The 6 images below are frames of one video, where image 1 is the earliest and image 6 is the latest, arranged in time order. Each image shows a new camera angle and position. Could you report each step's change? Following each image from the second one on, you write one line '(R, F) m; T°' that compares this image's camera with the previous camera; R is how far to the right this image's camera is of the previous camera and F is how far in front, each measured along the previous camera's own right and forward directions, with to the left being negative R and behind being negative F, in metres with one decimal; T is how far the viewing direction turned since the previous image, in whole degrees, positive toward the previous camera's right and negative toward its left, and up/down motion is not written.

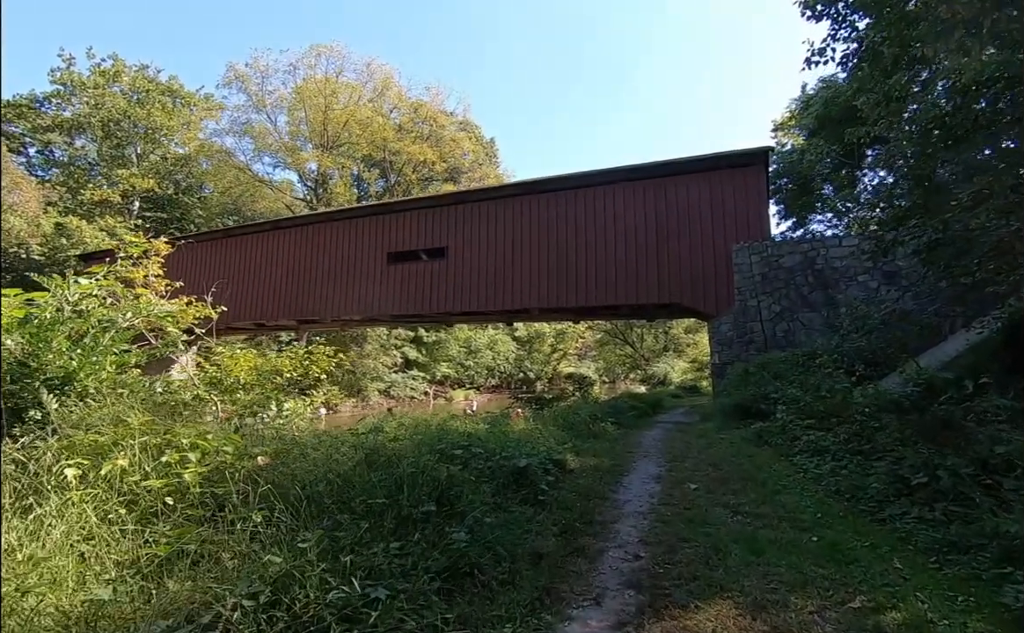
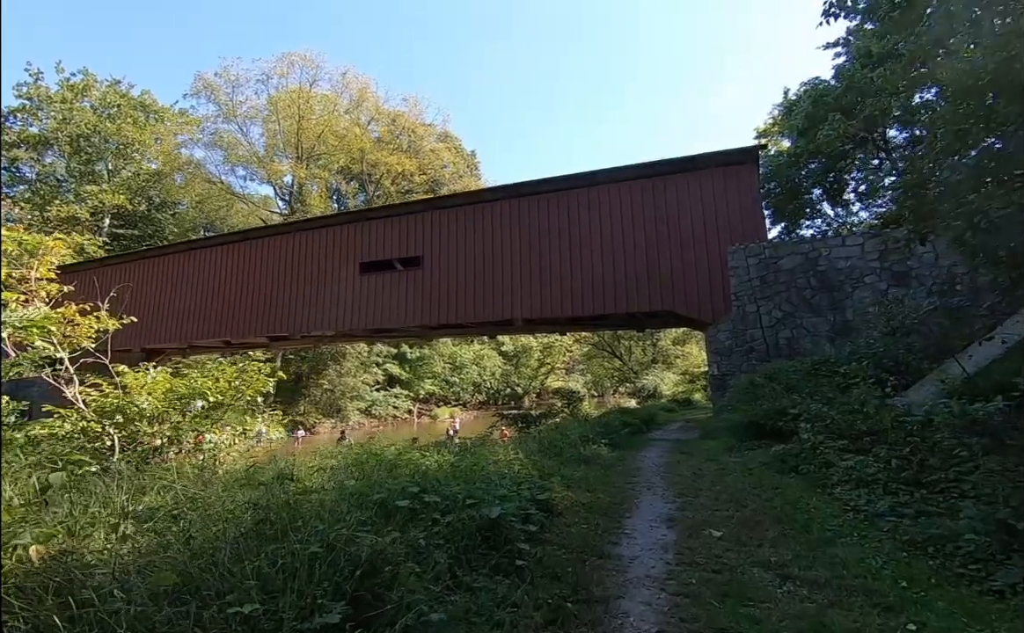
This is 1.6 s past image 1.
(+0.1, +0.8) m; +1°
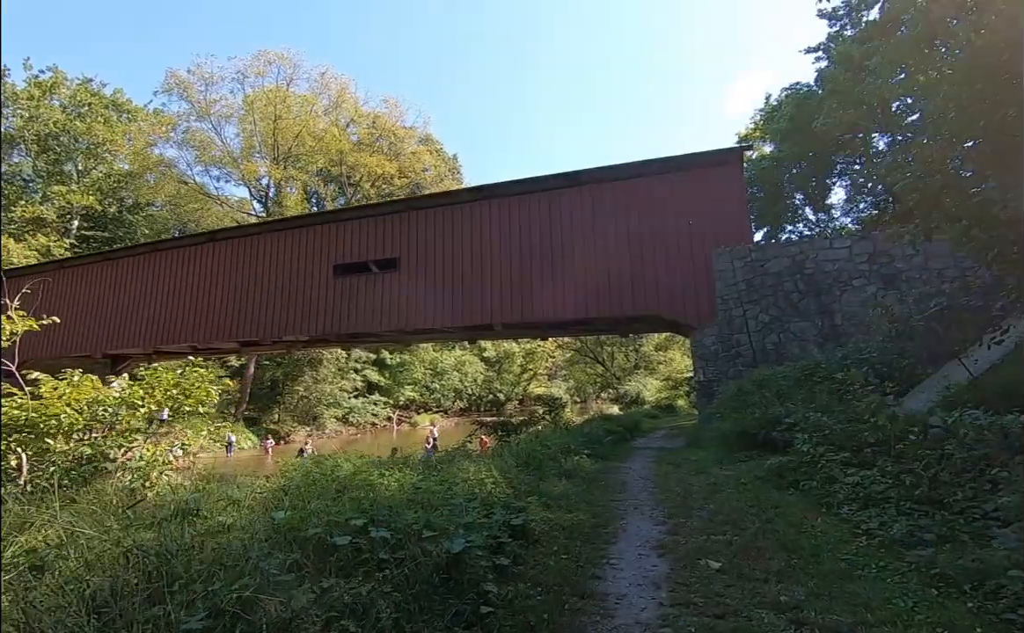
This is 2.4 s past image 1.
(+0.1, +0.4) m; +2°
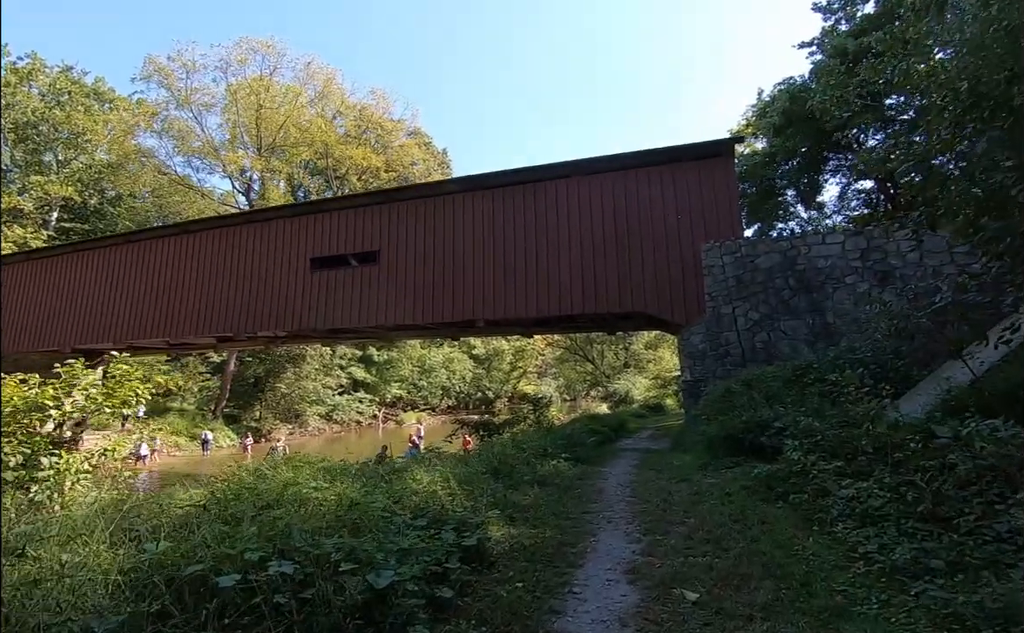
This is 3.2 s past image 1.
(+0.2, +0.4) m; +1°
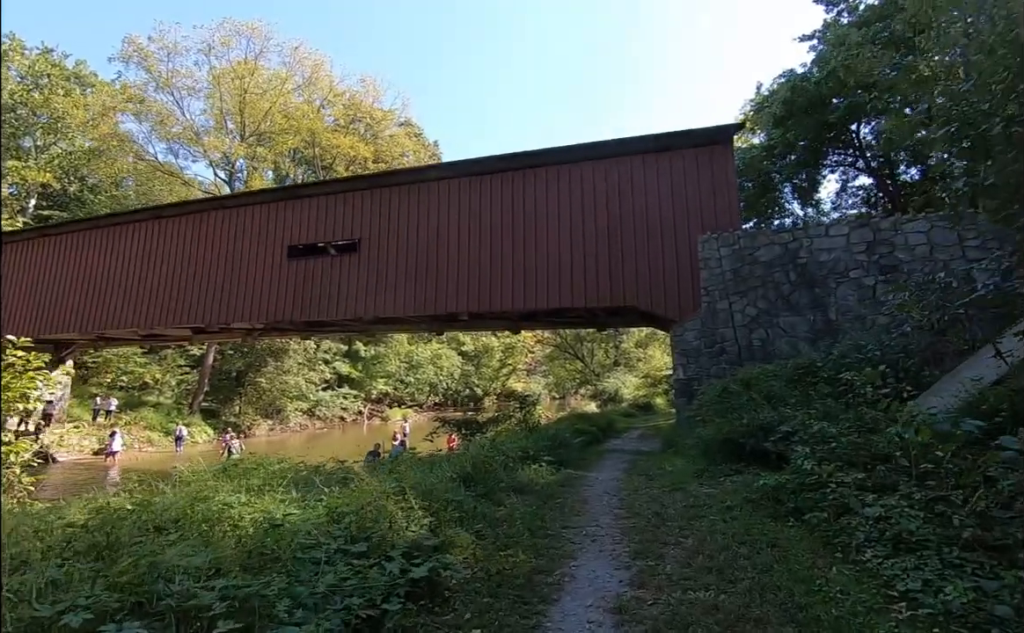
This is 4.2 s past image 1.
(+0.1, +0.5) m; +1°
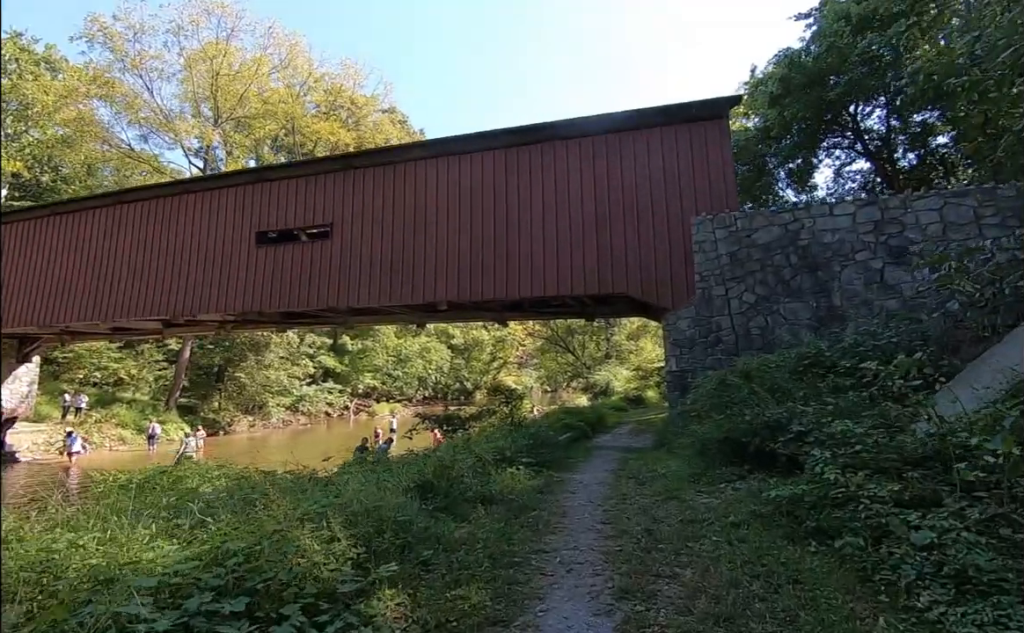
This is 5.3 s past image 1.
(+0.2, +0.6) m; +1°
